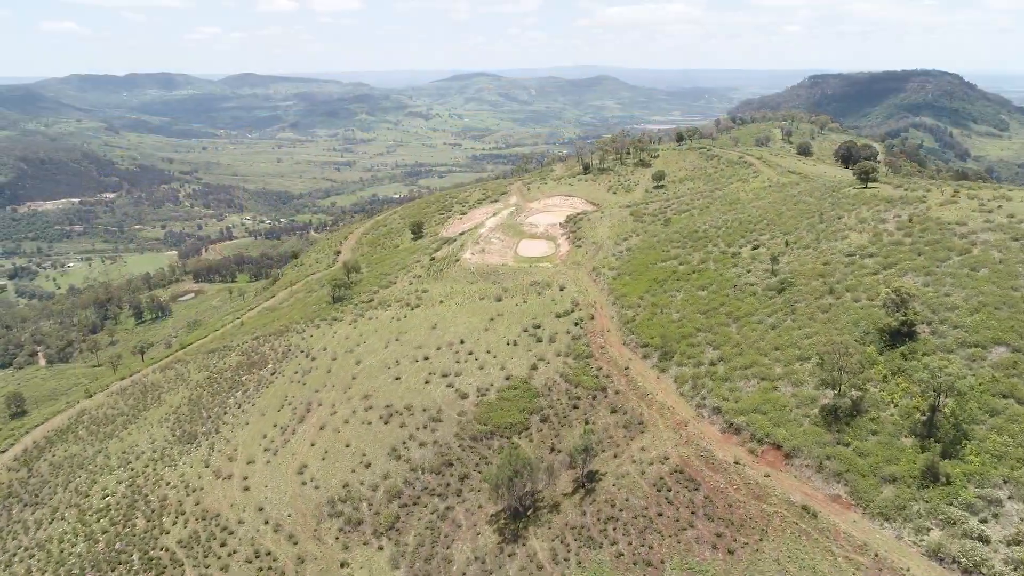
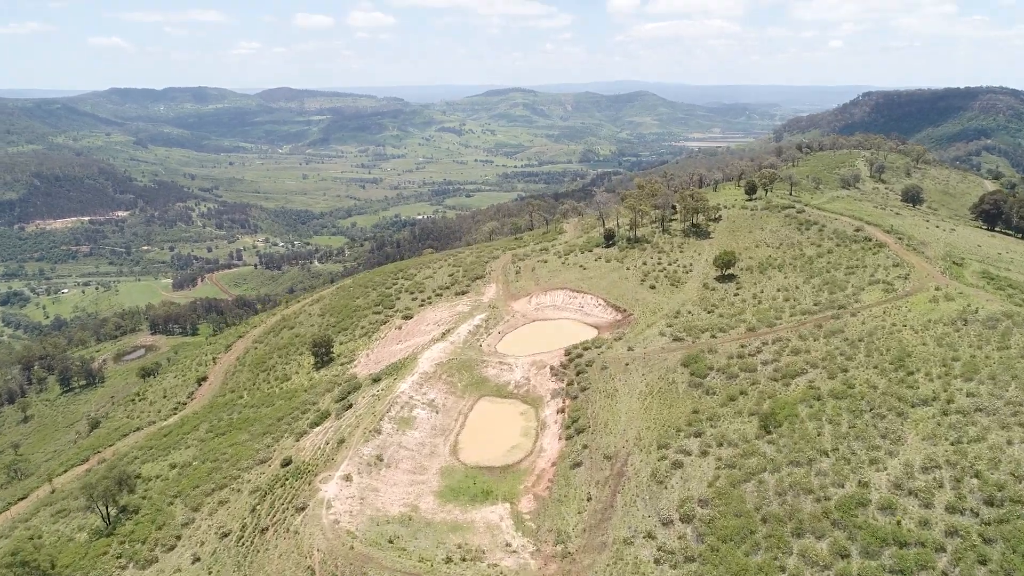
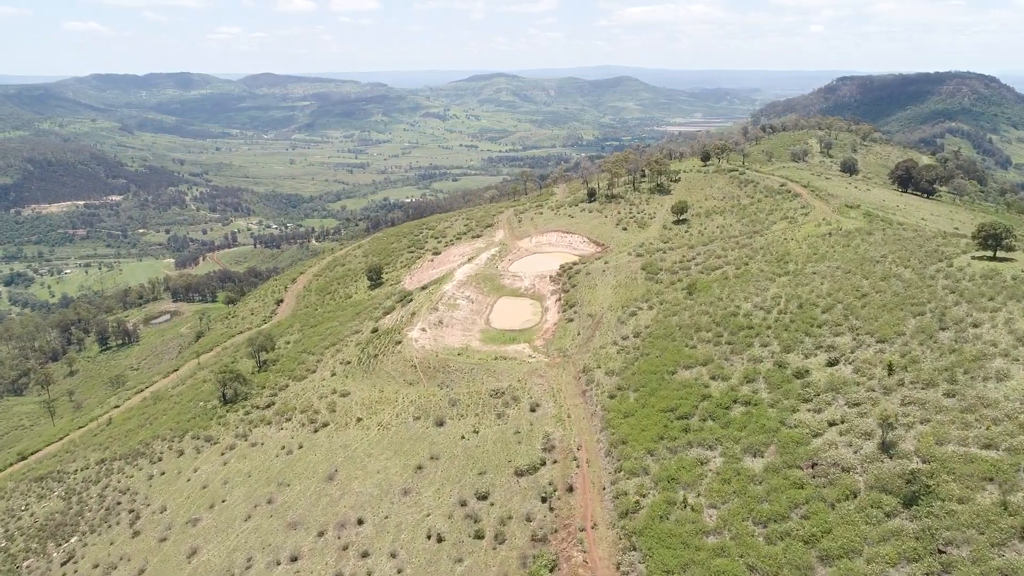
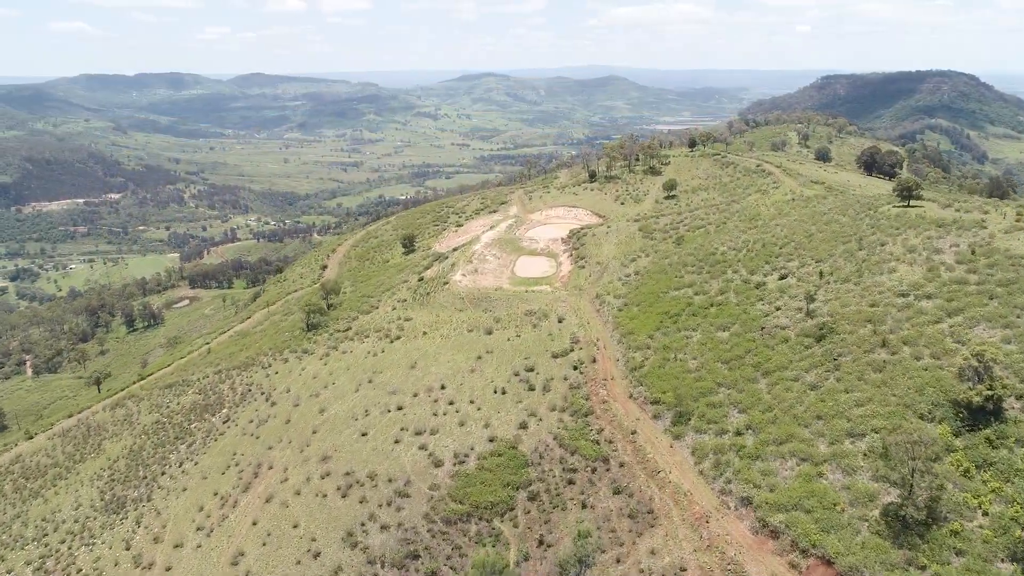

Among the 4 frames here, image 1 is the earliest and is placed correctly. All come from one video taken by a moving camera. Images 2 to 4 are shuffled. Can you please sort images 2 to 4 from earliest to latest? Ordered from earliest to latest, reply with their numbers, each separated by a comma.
4, 3, 2
